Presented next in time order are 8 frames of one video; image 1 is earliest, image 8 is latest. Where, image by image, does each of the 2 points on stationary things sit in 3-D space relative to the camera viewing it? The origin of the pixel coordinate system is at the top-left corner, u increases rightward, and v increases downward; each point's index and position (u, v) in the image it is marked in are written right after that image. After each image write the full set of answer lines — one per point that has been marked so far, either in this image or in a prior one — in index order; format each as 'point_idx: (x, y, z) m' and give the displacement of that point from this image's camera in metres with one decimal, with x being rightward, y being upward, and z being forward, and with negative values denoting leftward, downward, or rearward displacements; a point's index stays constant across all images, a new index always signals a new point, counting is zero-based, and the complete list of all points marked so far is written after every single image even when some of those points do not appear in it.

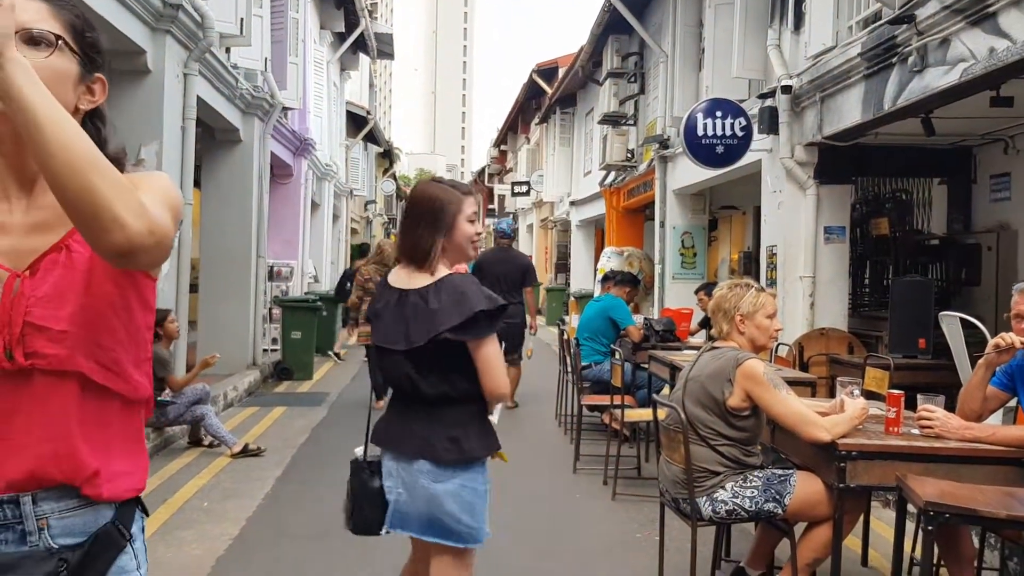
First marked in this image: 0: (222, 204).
0: (-3.7, +1.0, +11.5) m
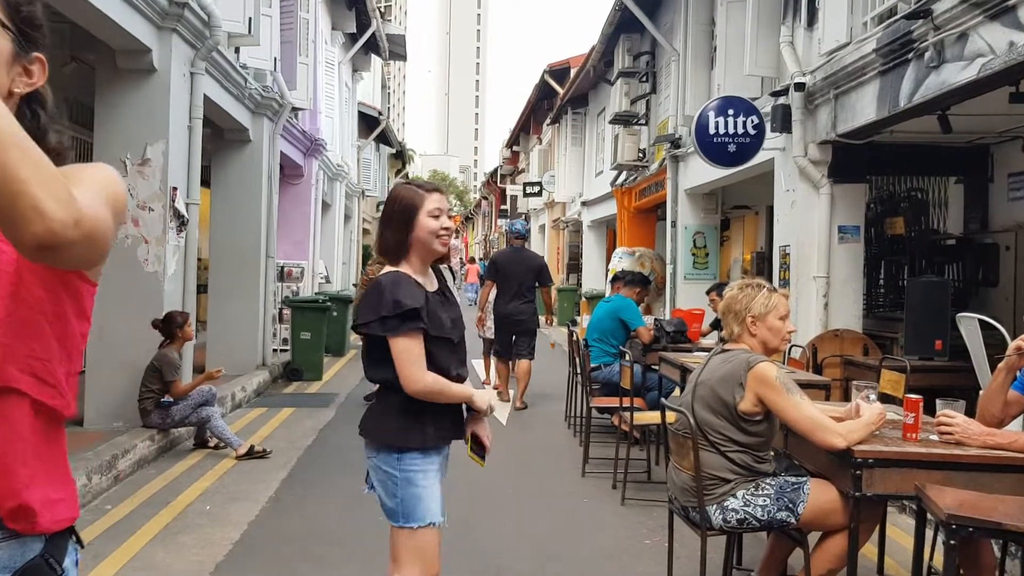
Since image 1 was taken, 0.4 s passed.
0: (-3.5, +1.0, +11.5) m
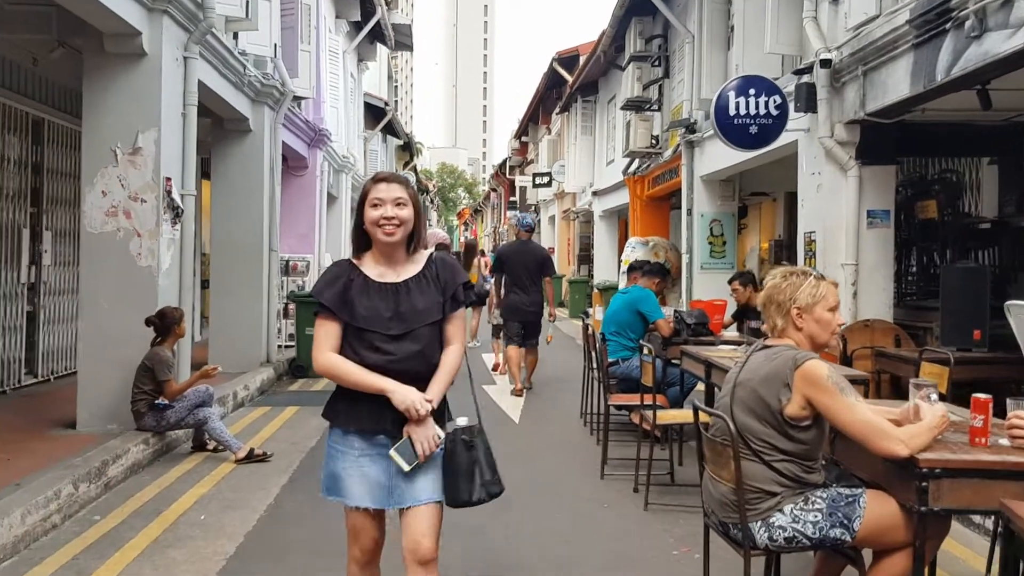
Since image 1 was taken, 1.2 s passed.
0: (-3.4, +1.1, +11.1) m
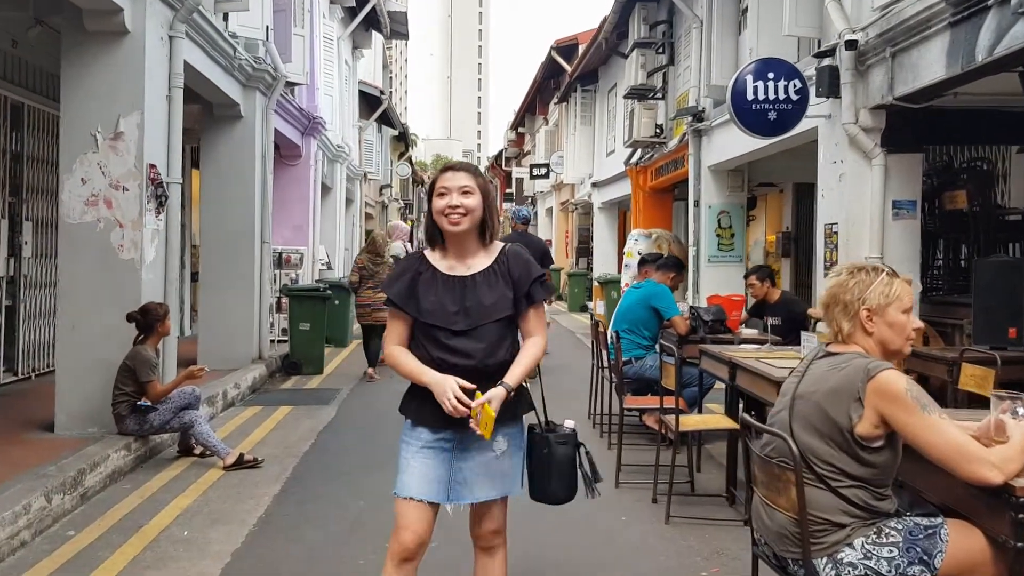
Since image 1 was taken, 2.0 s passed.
0: (-3.4, +1.2, +10.7) m
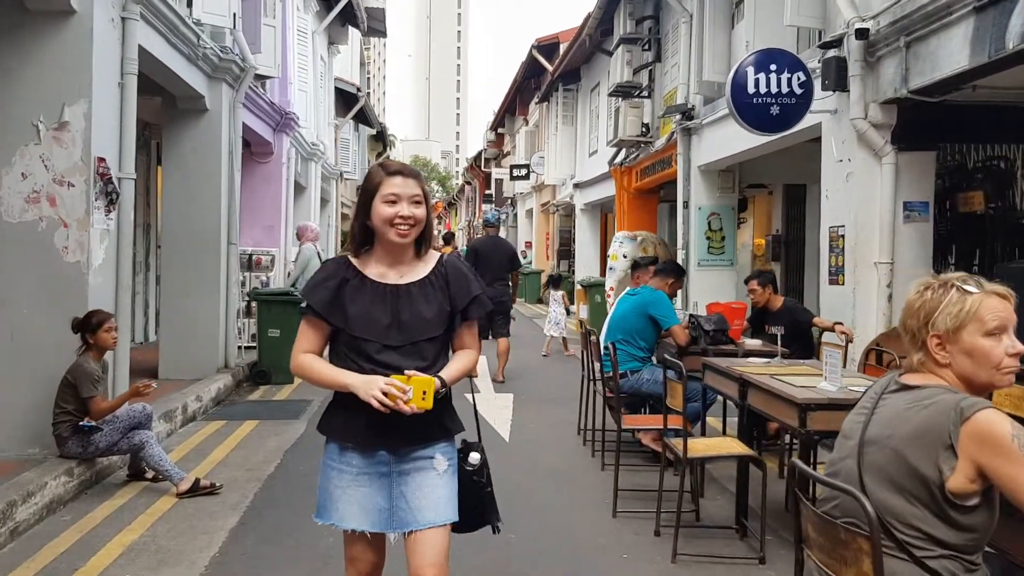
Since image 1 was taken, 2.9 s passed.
0: (-3.6, +1.1, +10.0) m
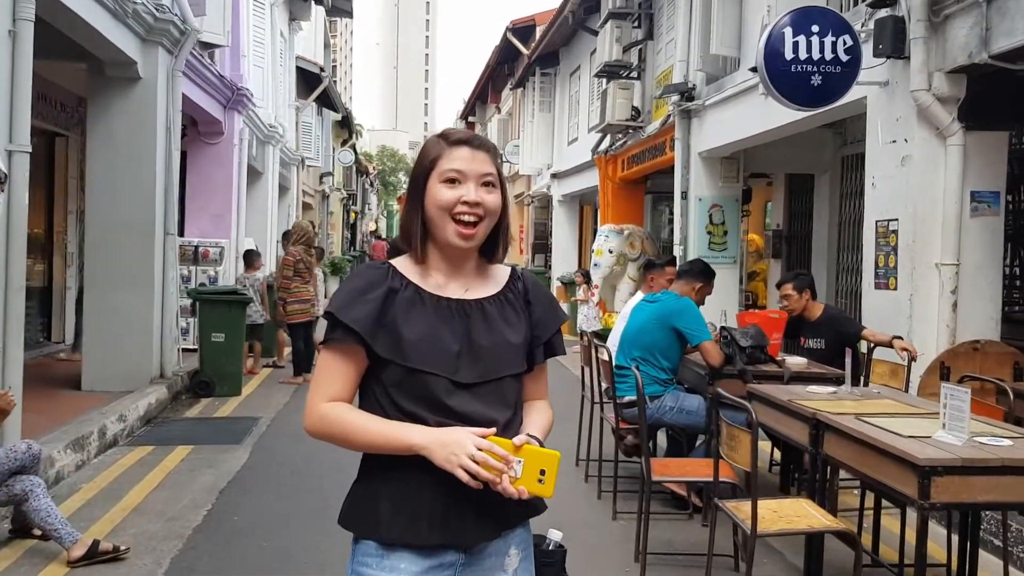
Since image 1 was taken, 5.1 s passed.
0: (-3.7, +1.1, +8.6) m
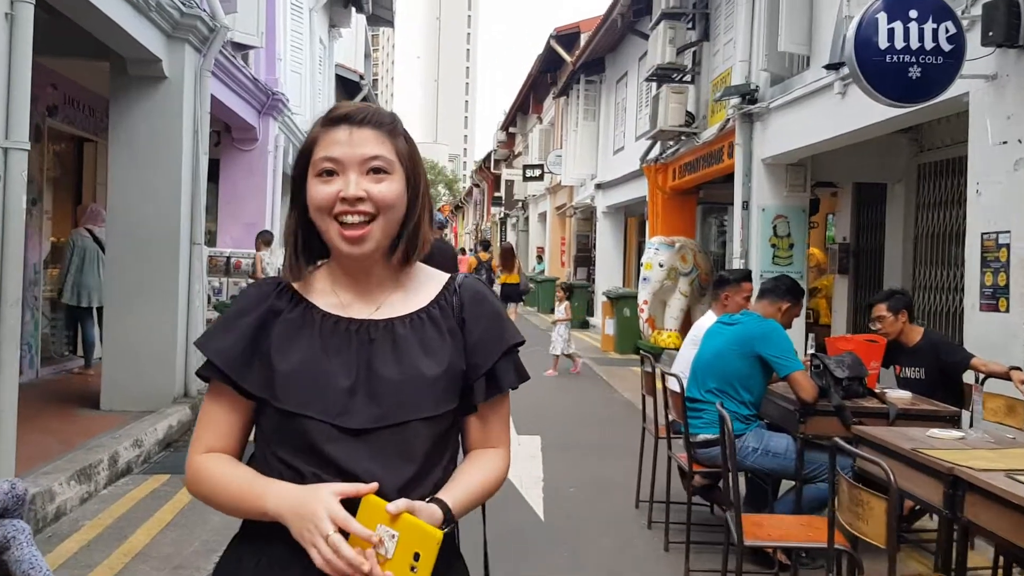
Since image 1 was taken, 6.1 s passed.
0: (-3.3, +1.0, +8.1) m
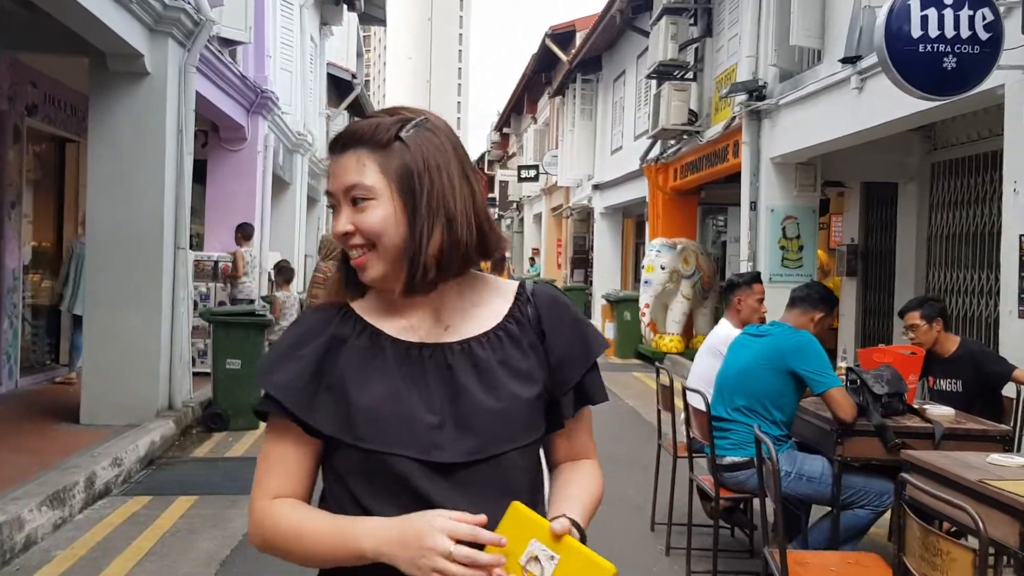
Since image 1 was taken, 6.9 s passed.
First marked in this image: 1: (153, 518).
0: (-3.3, +1.0, +7.7) m
1: (-2.1, -1.4, +5.4) m
